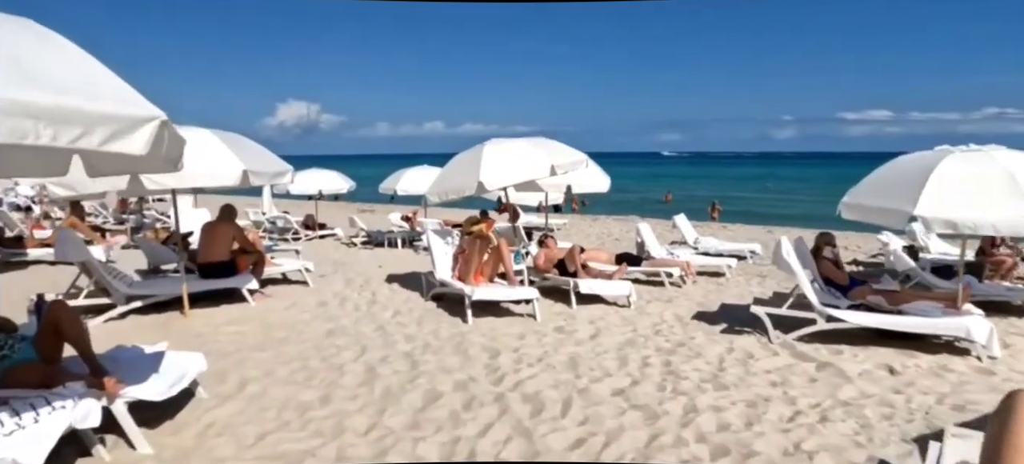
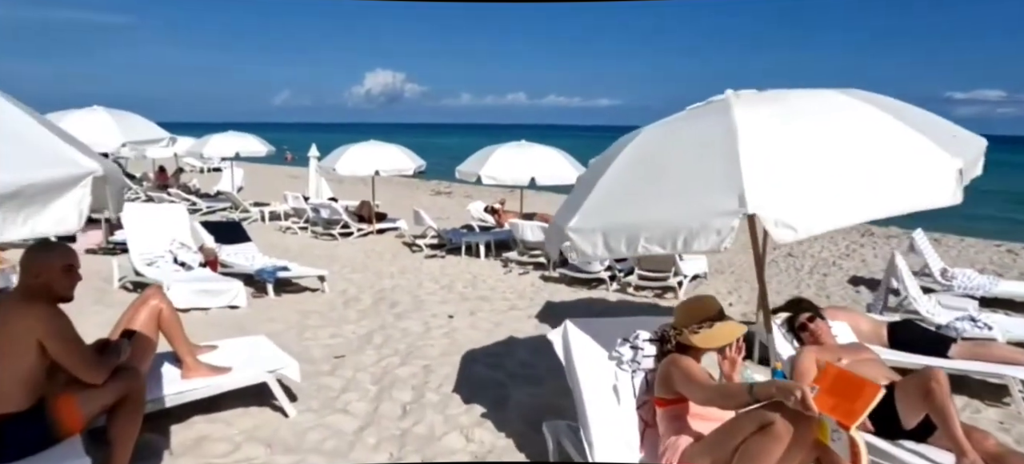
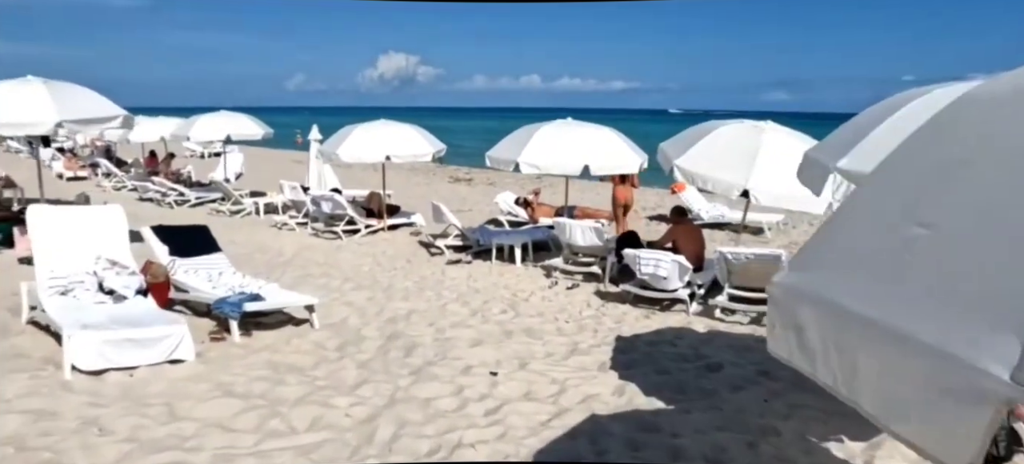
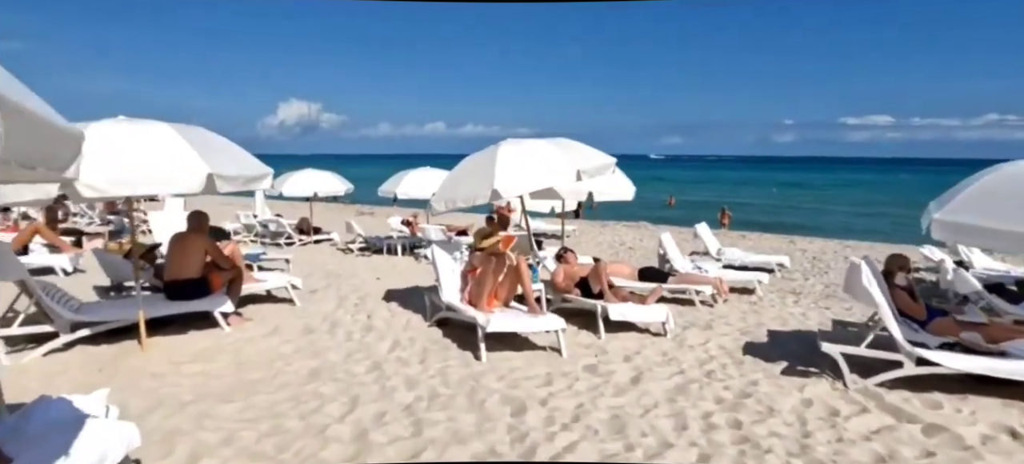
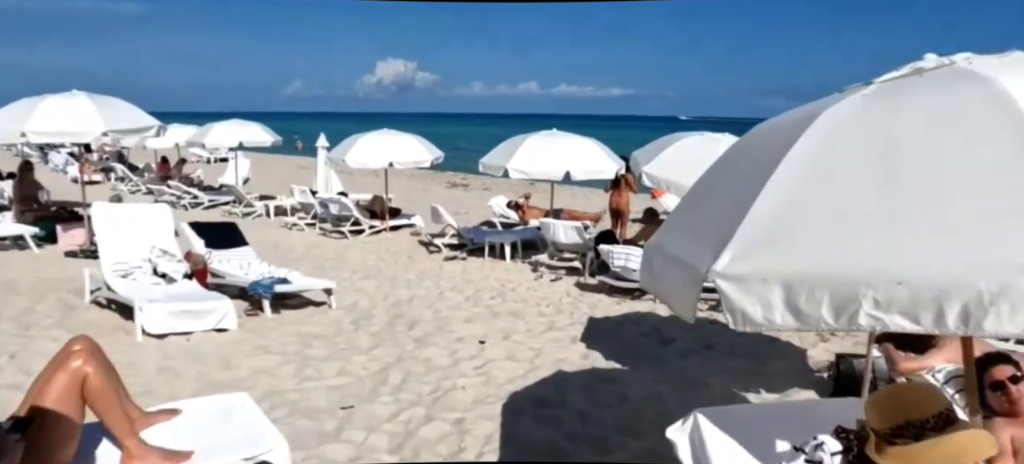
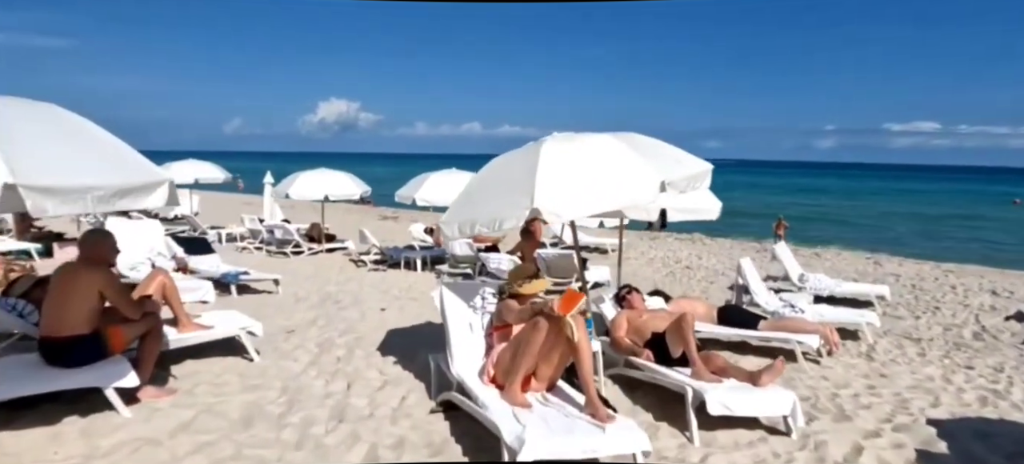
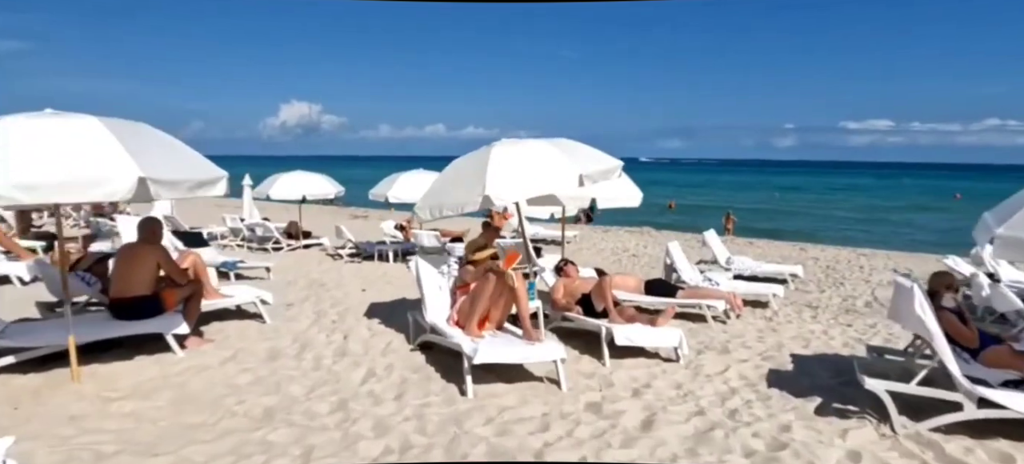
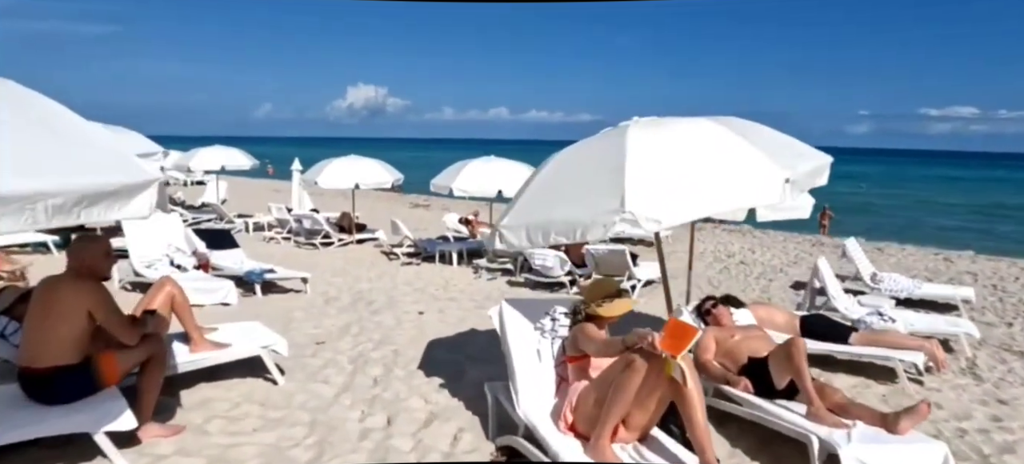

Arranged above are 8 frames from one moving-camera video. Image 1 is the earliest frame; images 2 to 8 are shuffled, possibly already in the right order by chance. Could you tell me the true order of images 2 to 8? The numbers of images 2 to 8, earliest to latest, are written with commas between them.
4, 7, 6, 8, 2, 5, 3
